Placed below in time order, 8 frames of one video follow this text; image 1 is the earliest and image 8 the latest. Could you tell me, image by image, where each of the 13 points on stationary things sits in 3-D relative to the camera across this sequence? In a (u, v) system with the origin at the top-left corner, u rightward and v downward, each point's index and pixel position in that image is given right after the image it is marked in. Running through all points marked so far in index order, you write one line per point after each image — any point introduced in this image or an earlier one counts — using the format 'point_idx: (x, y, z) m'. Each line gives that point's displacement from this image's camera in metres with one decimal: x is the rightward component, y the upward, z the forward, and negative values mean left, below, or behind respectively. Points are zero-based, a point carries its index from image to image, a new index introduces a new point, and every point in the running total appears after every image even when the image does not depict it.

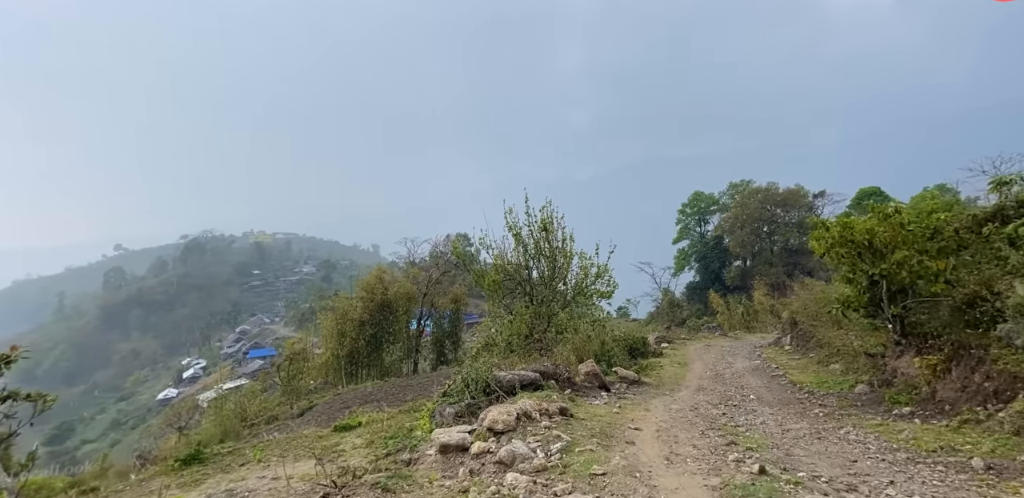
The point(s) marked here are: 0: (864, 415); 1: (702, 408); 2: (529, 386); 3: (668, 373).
0: (+4.9, -2.3, +7.2) m
1: (+3.1, -2.6, +8.5) m
2: (+0.2, -2.0, +7.5) m
3: (+4.5, -3.5, +14.9) m
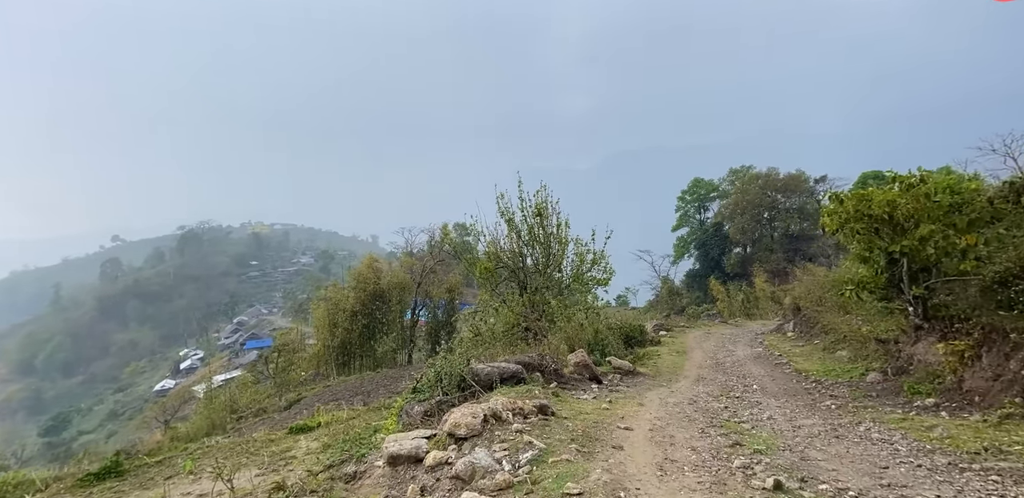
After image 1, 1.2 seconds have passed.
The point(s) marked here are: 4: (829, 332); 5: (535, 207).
0: (+4.6, -2.0, +6.4) m
1: (+2.8, -2.3, +7.8) m
2: (0.0, -1.7, +6.8) m
3: (+4.2, -3.1, +14.2) m
4: (+10.2, -2.7, +16.5) m
5: (+0.8, +1.1, +14.9) m
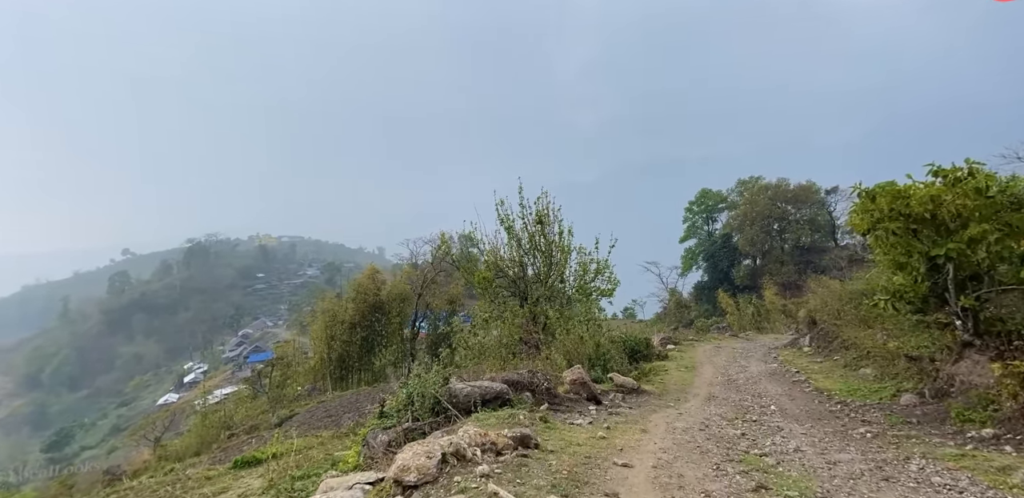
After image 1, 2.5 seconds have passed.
0: (+4.4, -2.0, +5.5) m
1: (+2.7, -2.3, +6.8) m
2: (-0.2, -1.7, +5.9) m
3: (+4.1, -3.3, +13.2) m
4: (+10.1, -3.0, +15.4) m
5: (+0.8, +0.8, +14.0) m
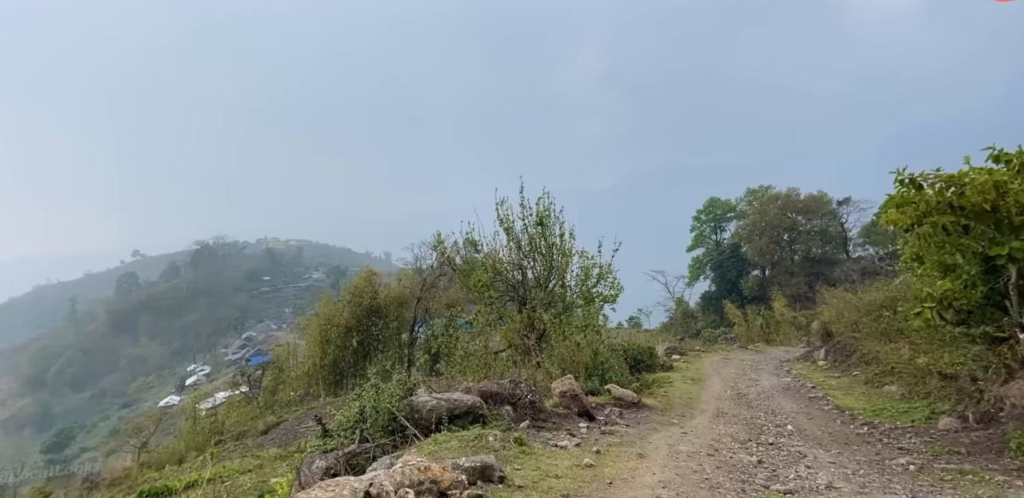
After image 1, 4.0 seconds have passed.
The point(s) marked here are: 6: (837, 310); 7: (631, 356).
0: (+4.2, -2.0, +4.5) m
1: (+2.4, -2.3, +5.9) m
2: (-0.5, -1.6, +5.0) m
3: (+3.9, -3.3, +12.2) m
4: (+10.0, -3.2, +14.3) m
5: (+0.7, +0.8, +13.1) m
6: (+12.4, -2.3, +19.8) m
7: (+3.4, -3.0, +14.5) m
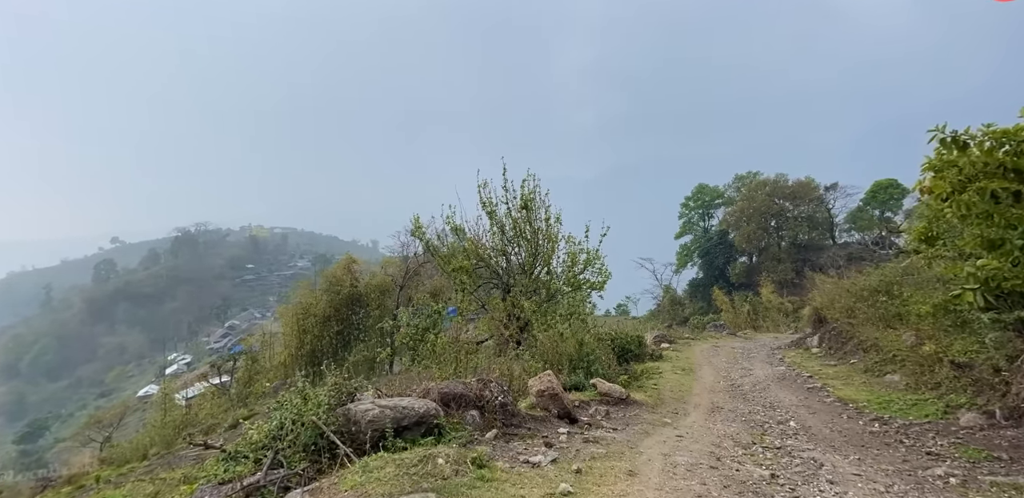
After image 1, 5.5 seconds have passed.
0: (+3.9, -1.8, +3.7) m
1: (+2.1, -2.0, +5.0) m
2: (-0.8, -1.4, +4.0) m
3: (+3.5, -2.9, +11.4) m
4: (+9.4, -2.7, +13.6) m
5: (+0.2, +1.2, +12.2) m
6: (+11.7, -1.7, +19.2) m
7: (+2.8, -2.6, +13.7) m
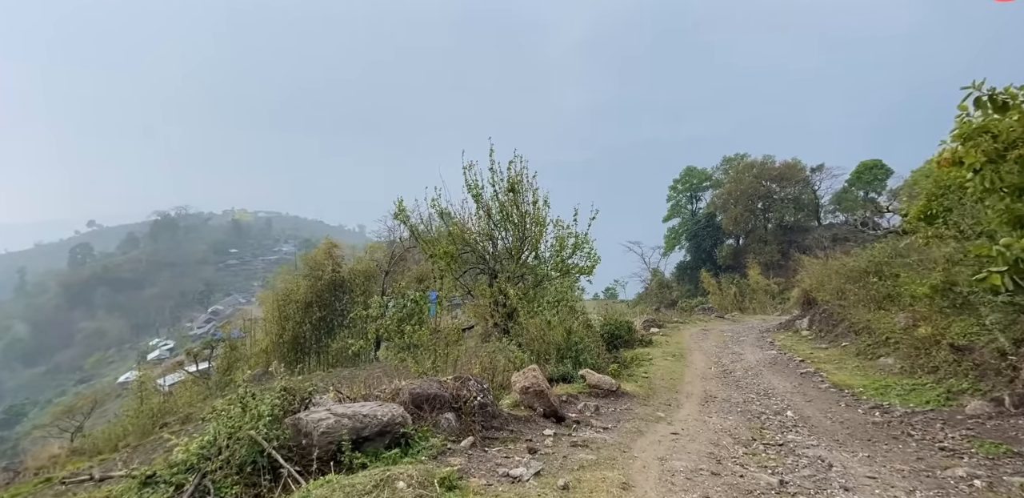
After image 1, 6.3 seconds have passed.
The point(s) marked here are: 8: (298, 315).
0: (+3.7, -1.6, +3.2) m
1: (+1.9, -1.9, +4.5) m
2: (-0.9, -1.3, +3.5) m
3: (+3.2, -2.6, +11.0) m
4: (+9.1, -2.2, +13.4) m
5: (-0.2, +1.6, +11.6) m
6: (+11.2, -1.1, +18.9) m
7: (+2.5, -2.1, +13.3) m
8: (-8.7, -2.6, +20.6) m
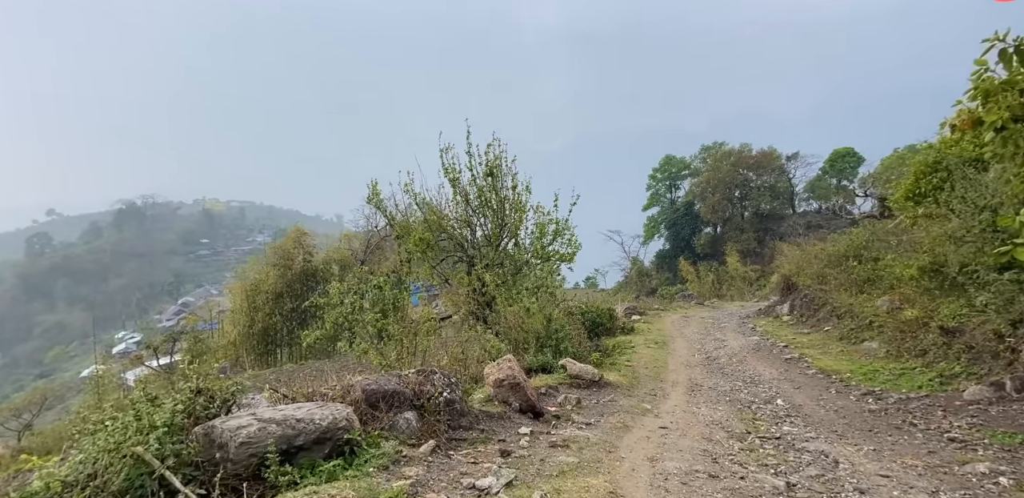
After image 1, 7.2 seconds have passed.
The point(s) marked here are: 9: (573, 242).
0: (+3.6, -1.4, +2.8) m
1: (+1.7, -1.7, +4.1) m
2: (-1.1, -1.1, +2.9) m
3: (+2.7, -2.2, +10.6) m
4: (+8.5, -1.8, +13.2) m
5: (-0.7, +2.0, +10.9) m
6: (+10.4, -0.5, +18.8) m
7: (+1.9, -1.7, +12.8) m
8: (-9.5, -2.2, +19.7) m
9: (+1.3, +0.2, +11.6) m
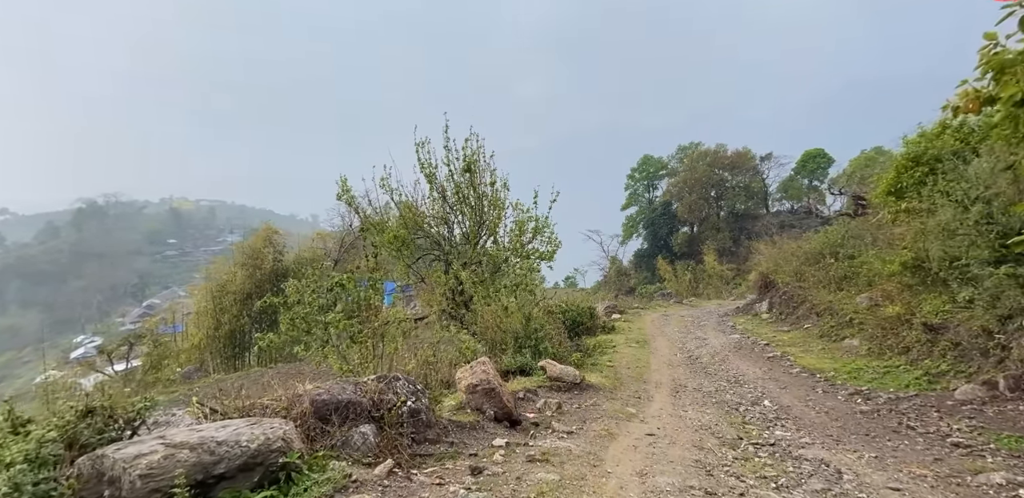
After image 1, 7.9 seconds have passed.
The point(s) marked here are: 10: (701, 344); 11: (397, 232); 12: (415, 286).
0: (+3.4, -1.4, +2.5) m
1: (+1.5, -1.6, +3.7) m
2: (-1.2, -1.0, +2.4) m
3: (+2.2, -2.1, +10.2) m
4: (+7.9, -1.7, +13.1) m
5: (-1.2, +2.0, +10.4) m
6: (+9.6, -0.4, +18.7) m
7: (+1.4, -1.7, +12.4) m
8: (-10.3, -2.1, +18.8) m
9: (+0.8, +0.3, +11.2) m
10: (+4.8, -2.4, +13.0) m
11: (-2.6, +0.5, +10.6) m
12: (-2.1, -0.7, +10.9) m
